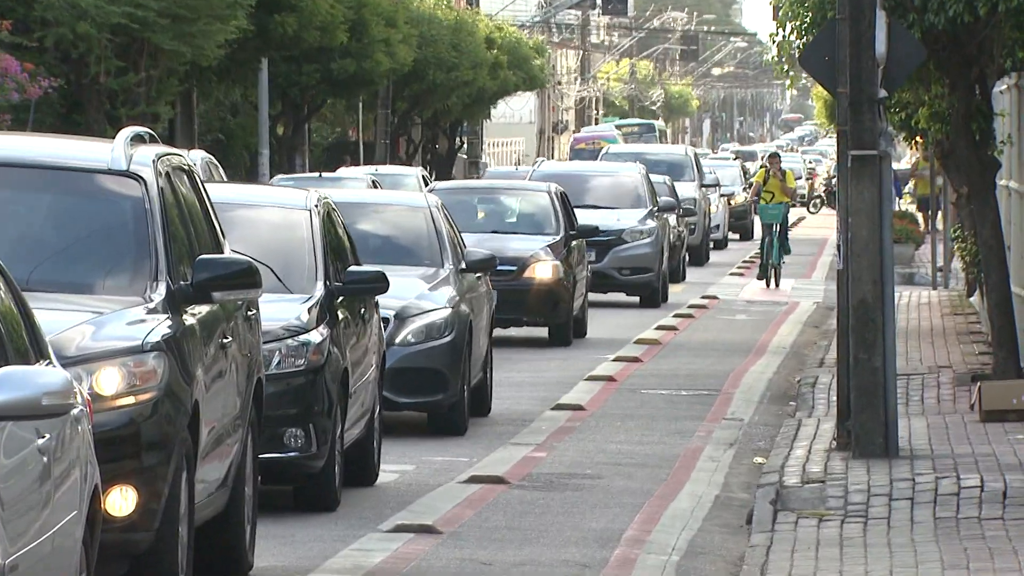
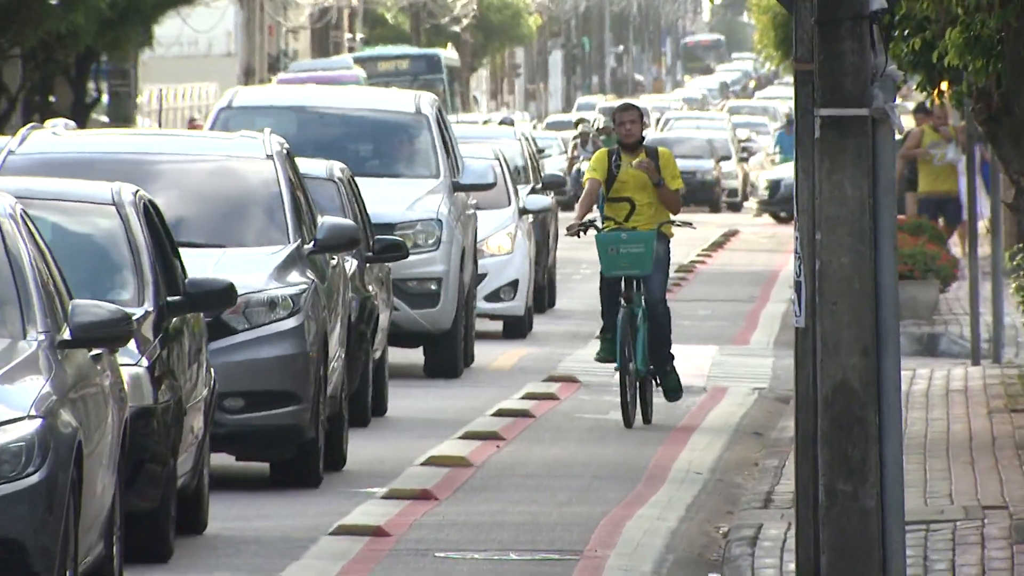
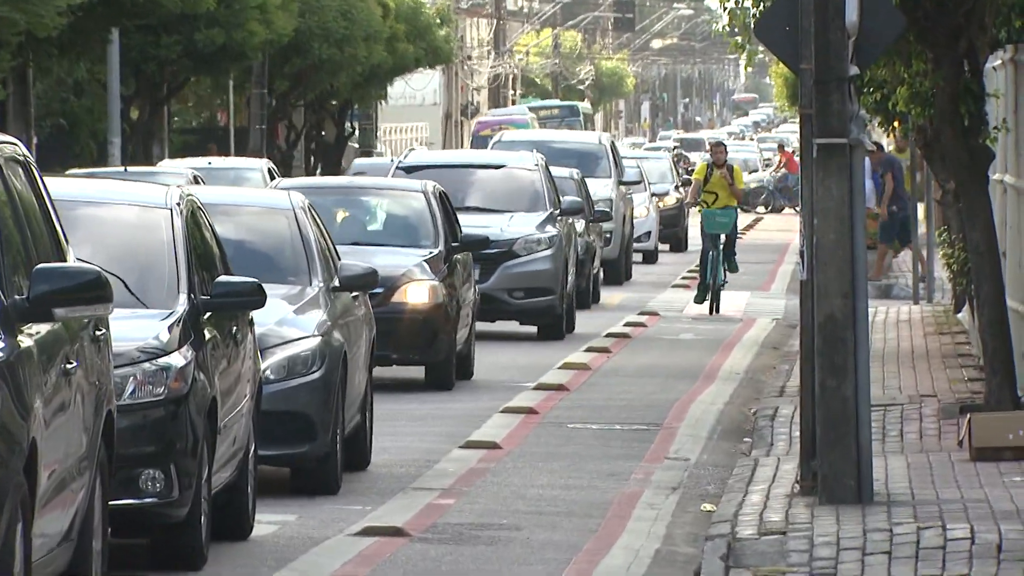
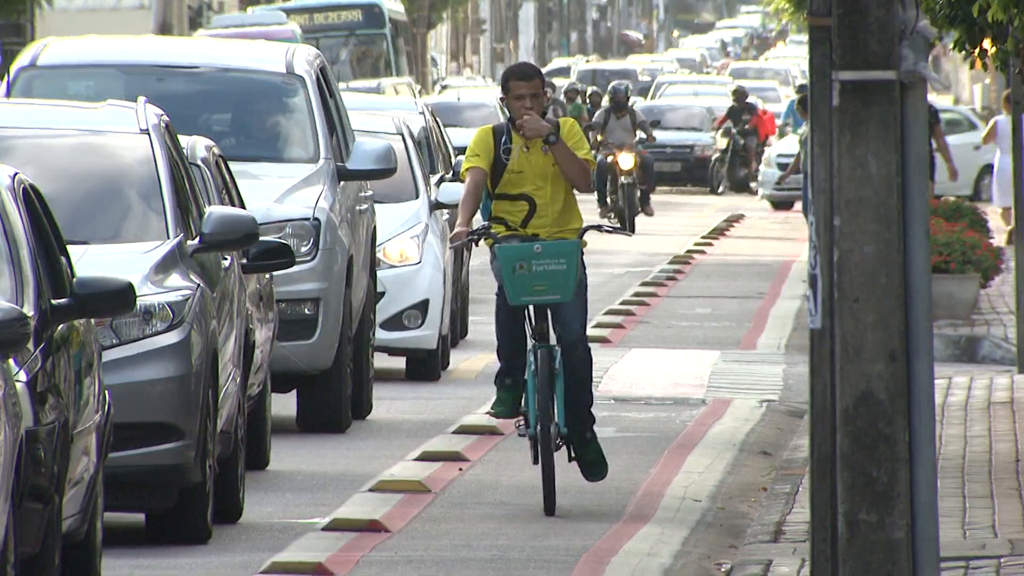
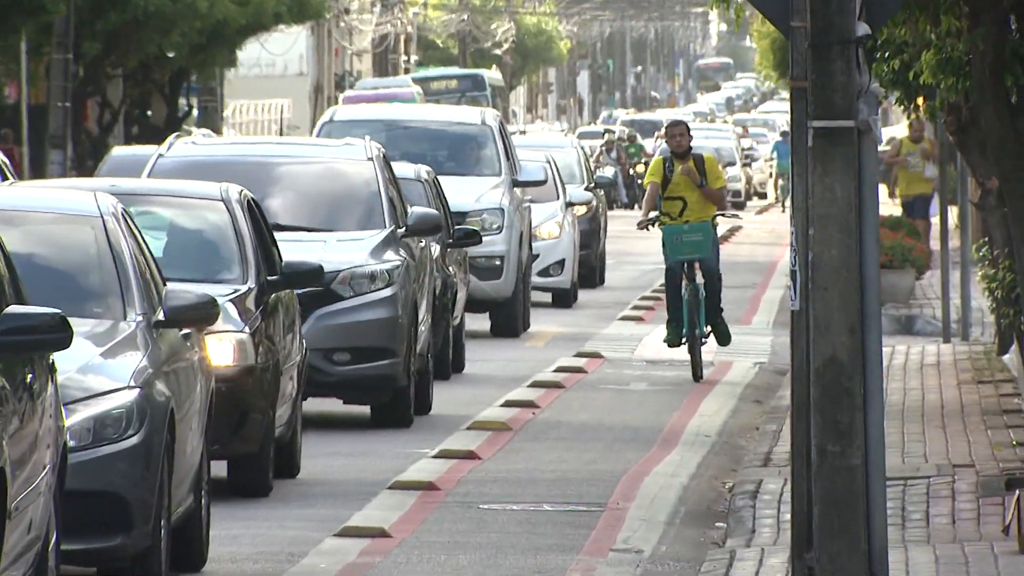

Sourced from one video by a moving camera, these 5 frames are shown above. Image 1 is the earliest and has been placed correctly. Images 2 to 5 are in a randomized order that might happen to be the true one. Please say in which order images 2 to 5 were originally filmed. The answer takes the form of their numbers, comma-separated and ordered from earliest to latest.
3, 5, 2, 4
